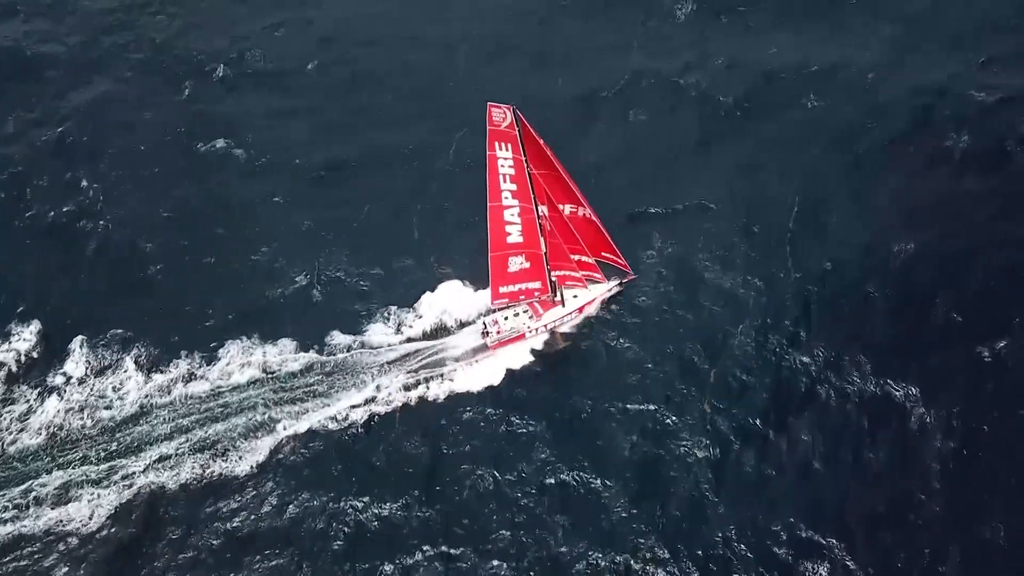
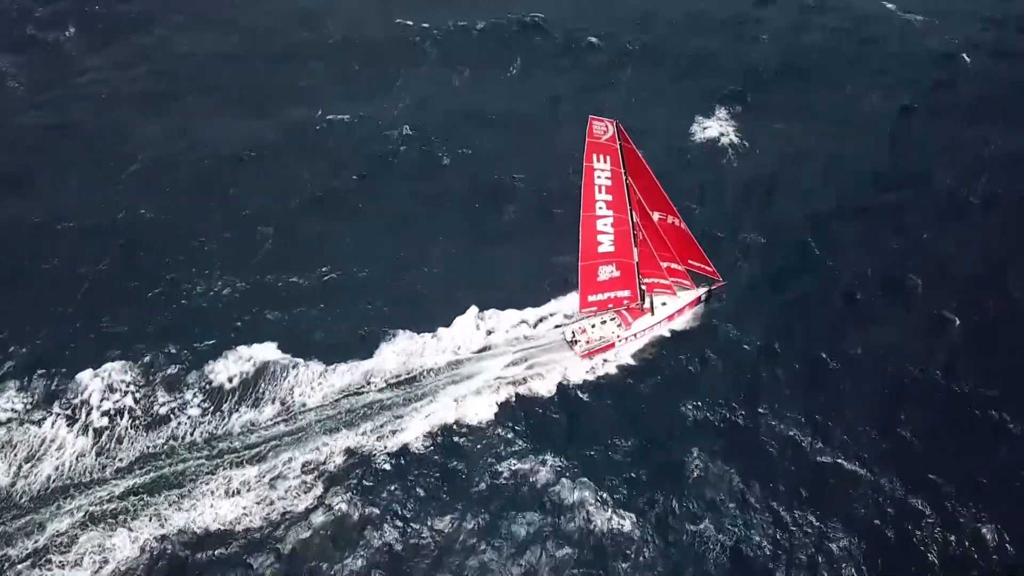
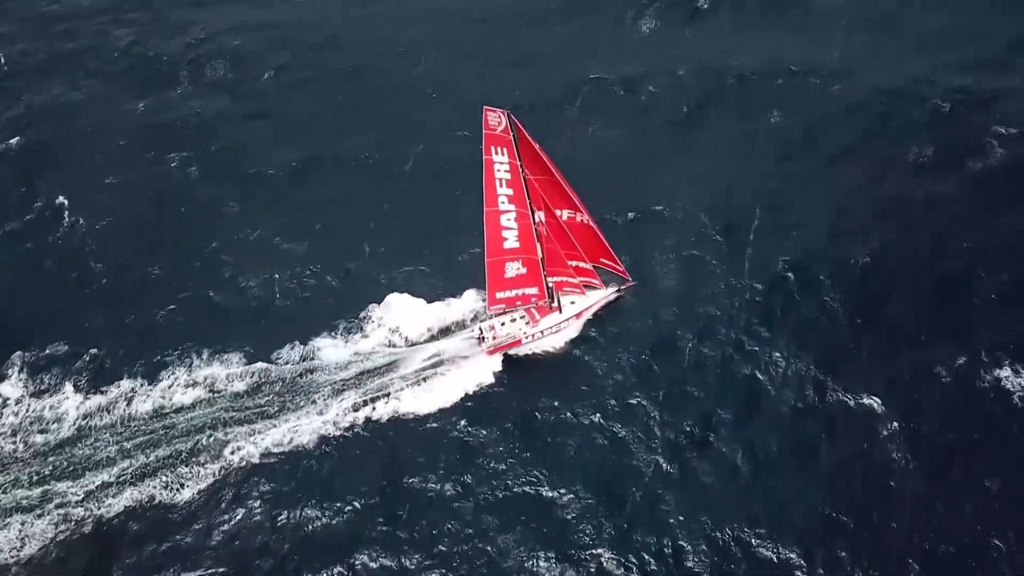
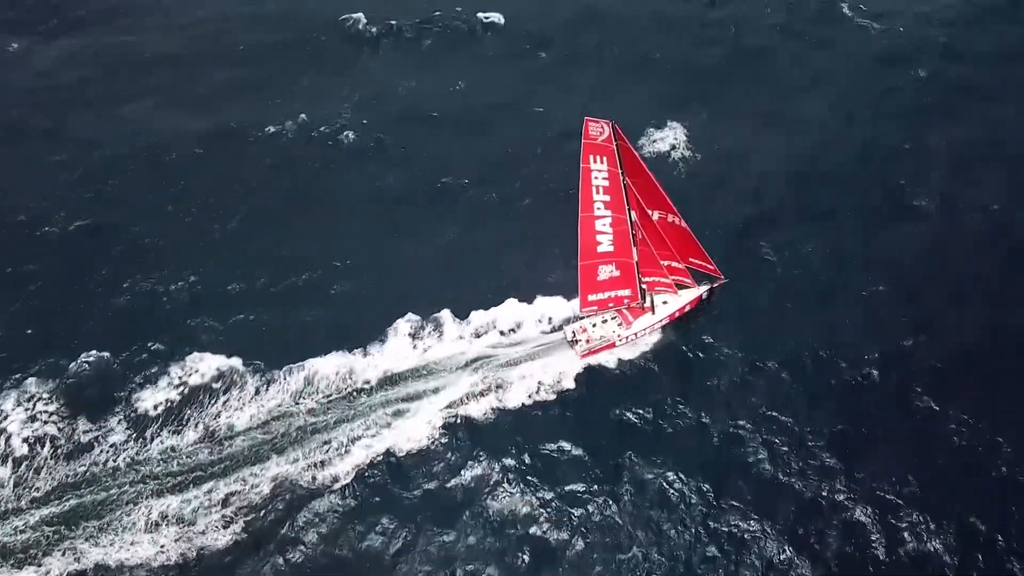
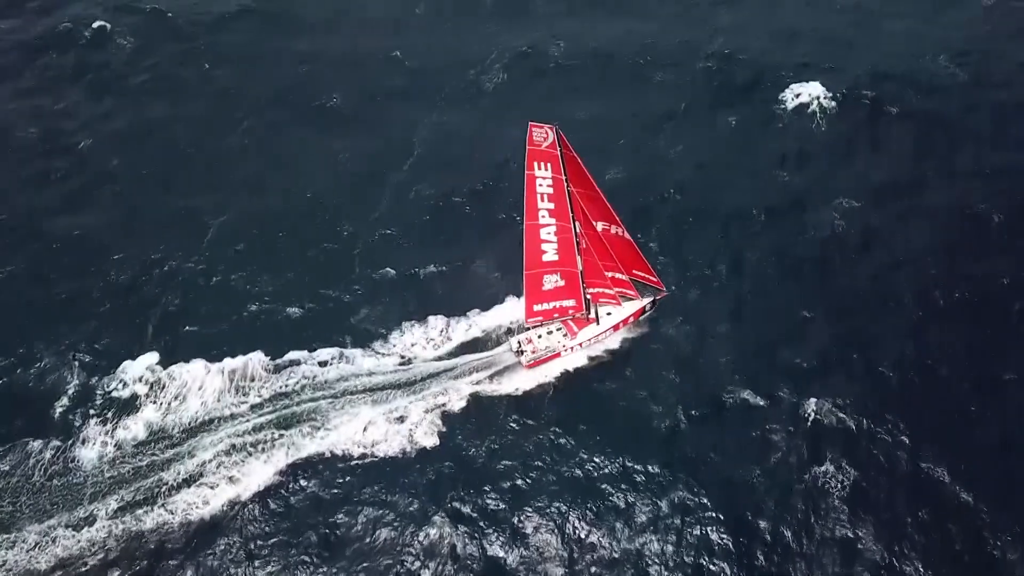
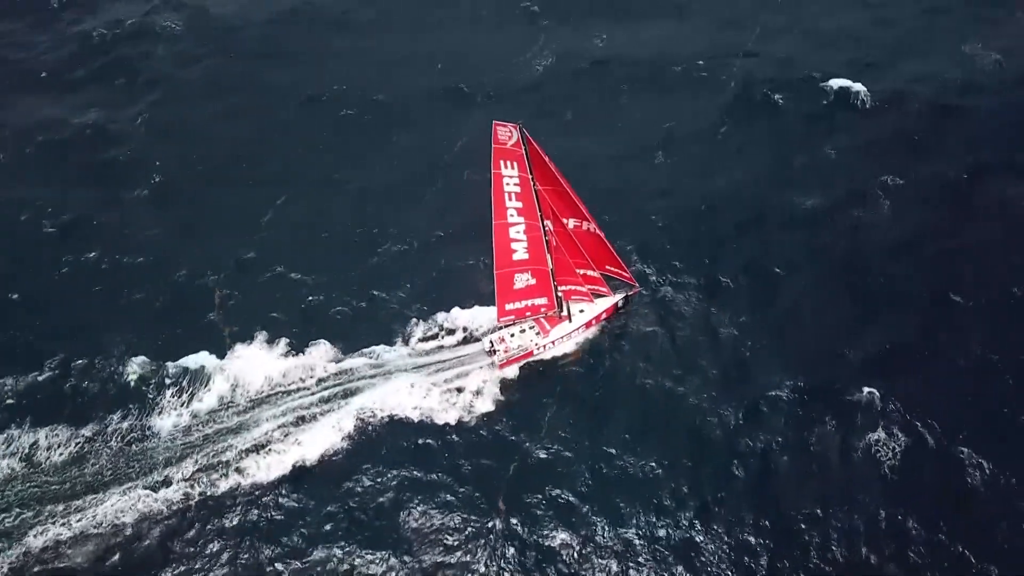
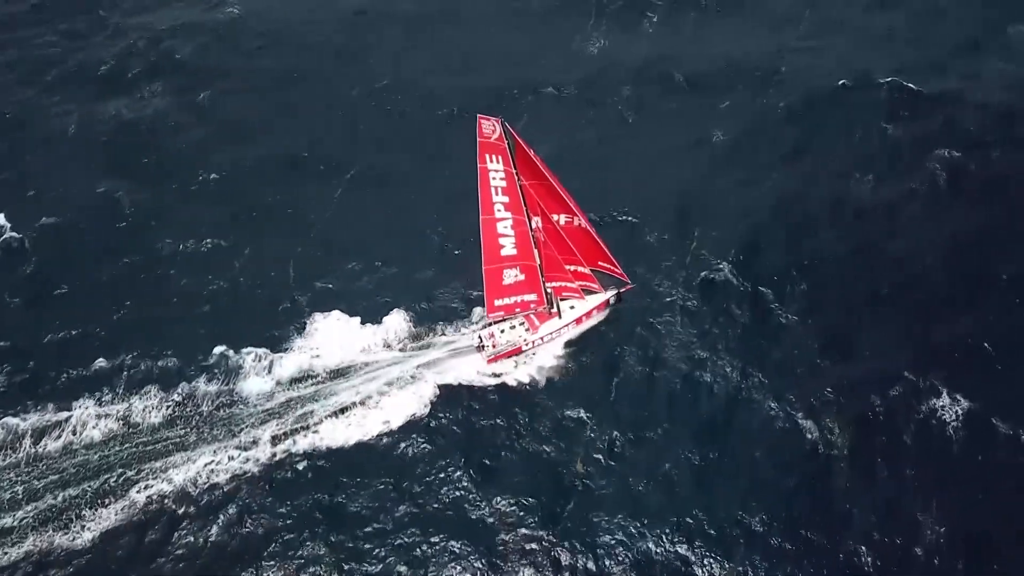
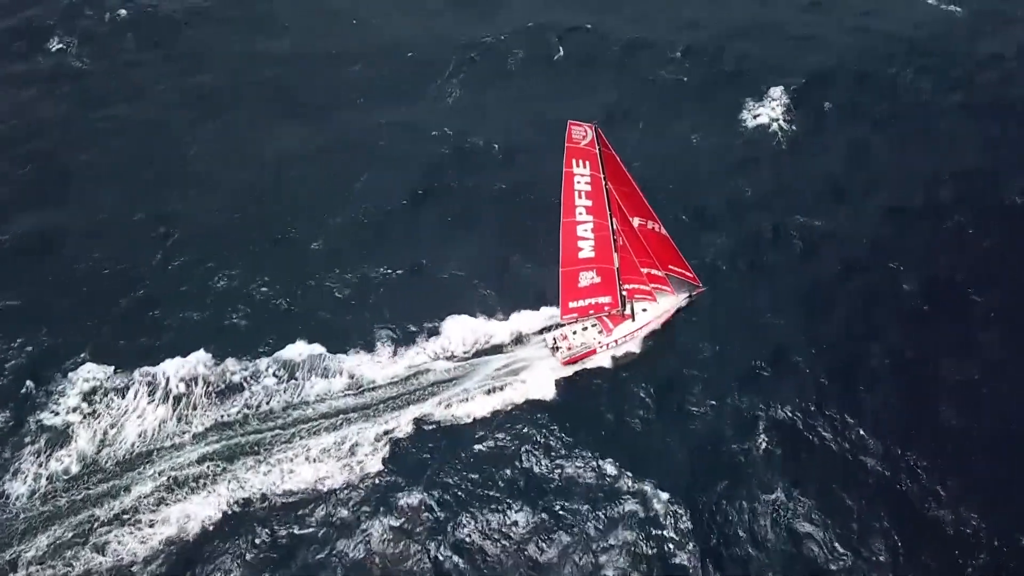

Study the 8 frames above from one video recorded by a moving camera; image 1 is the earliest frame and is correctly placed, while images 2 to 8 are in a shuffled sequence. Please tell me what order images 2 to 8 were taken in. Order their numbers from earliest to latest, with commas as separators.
3, 7, 6, 5, 8, 2, 4
